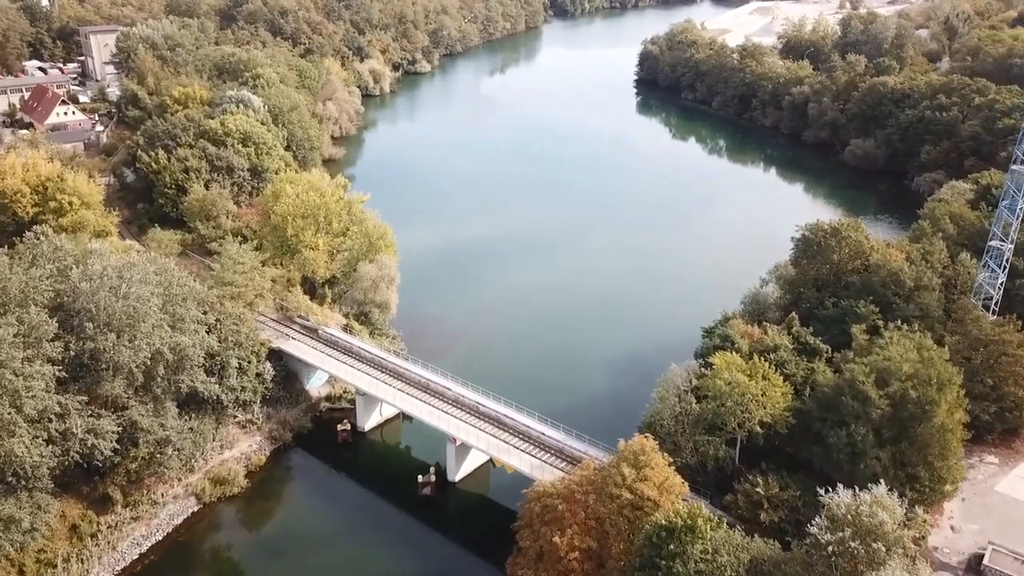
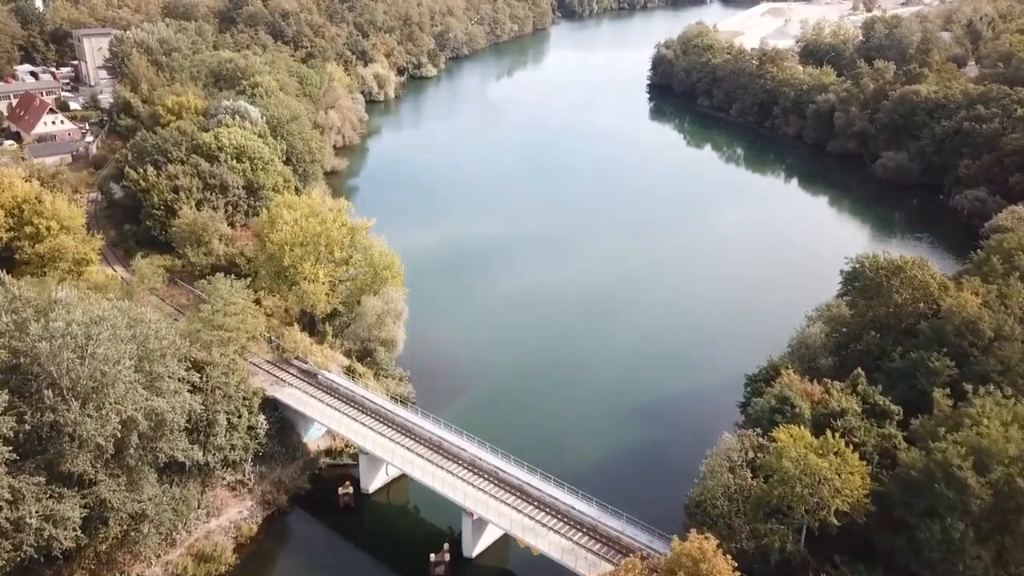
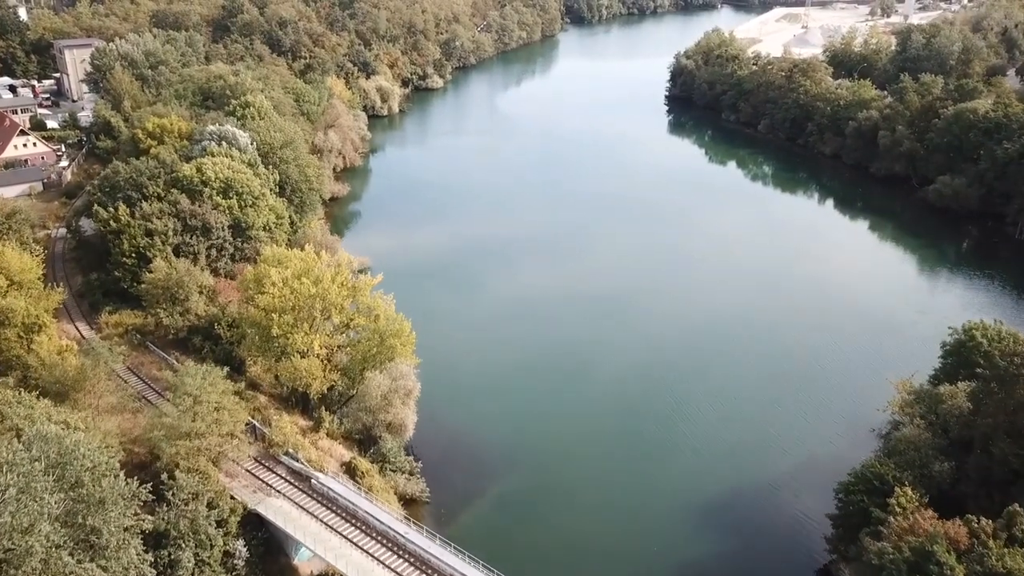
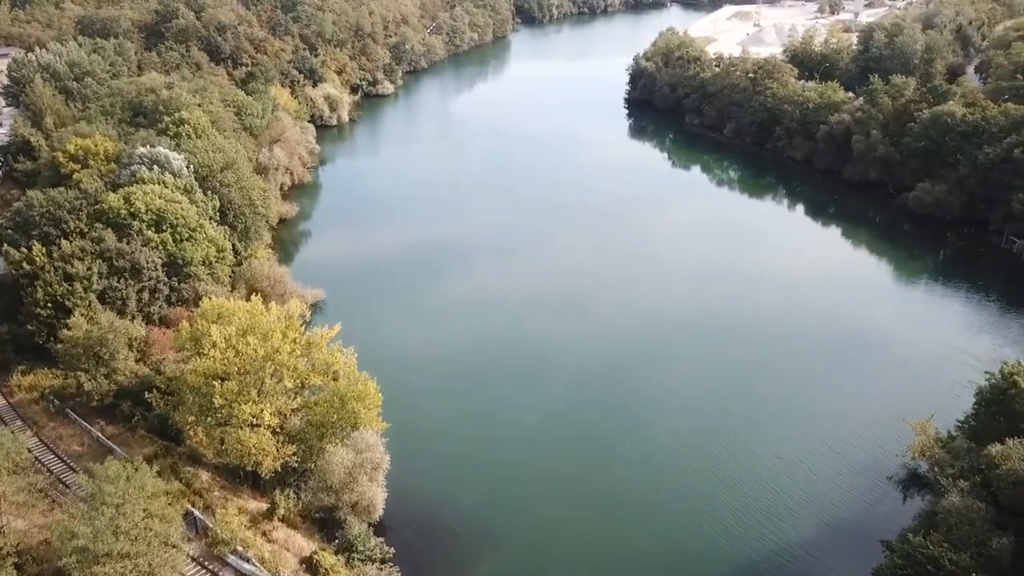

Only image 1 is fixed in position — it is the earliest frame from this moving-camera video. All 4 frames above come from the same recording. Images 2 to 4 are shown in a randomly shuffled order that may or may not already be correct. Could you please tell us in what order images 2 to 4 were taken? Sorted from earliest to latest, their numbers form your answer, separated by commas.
2, 3, 4
